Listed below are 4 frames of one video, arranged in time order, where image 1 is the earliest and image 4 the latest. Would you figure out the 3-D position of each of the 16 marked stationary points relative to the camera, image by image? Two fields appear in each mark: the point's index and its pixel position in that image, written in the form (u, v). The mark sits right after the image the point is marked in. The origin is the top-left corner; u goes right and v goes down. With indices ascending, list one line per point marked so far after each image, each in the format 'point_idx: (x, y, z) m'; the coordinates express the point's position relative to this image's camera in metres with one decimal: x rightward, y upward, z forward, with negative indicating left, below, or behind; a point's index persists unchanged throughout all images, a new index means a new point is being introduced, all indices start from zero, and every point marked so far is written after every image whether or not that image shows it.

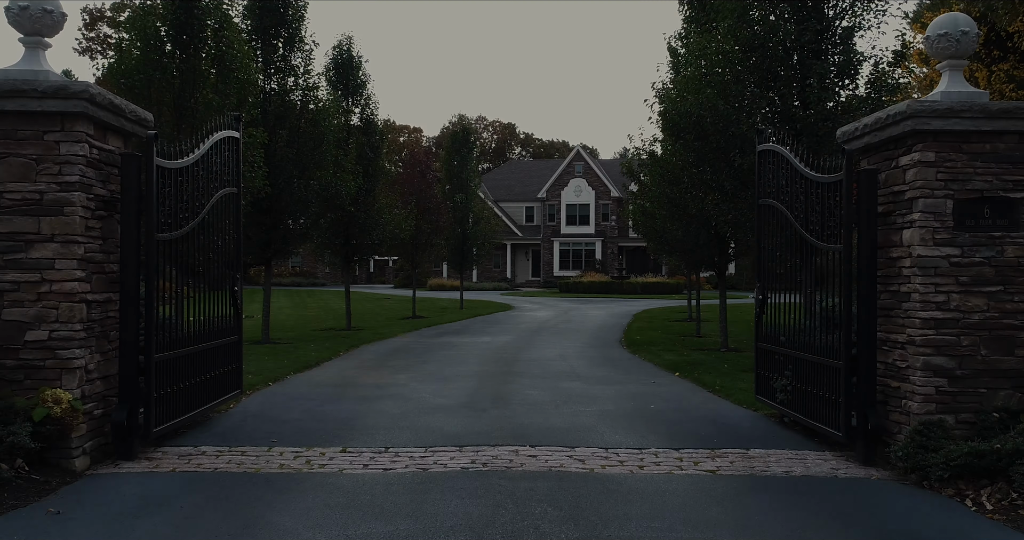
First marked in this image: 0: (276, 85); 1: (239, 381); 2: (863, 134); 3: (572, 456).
0: (-5.8, +4.5, +17.2) m
1: (-3.3, -1.4, +8.5) m
2: (+3.2, +1.2, +6.3) m
3: (+0.5, -1.6, +6.1) m
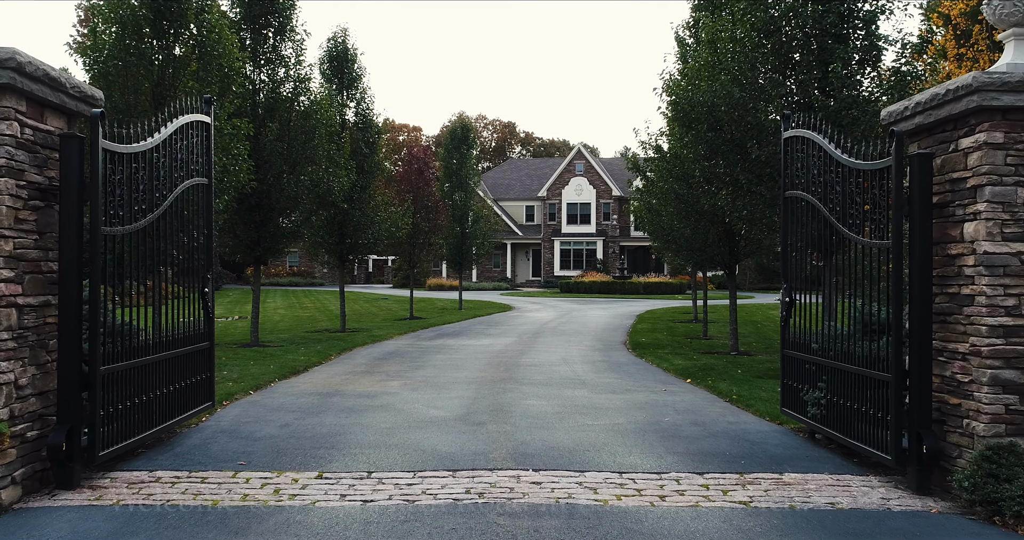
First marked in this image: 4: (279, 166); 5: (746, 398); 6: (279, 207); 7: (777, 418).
0: (-5.8, +4.5, +16.4) m
1: (-3.3, -1.4, +7.7) m
2: (+3.2, +1.2, +5.5) m
3: (+0.5, -1.6, +5.3) m
4: (-5.3, +2.4, +16.0) m
5: (+3.1, -1.7, +9.4) m
6: (-5.4, +1.5, +16.2) m
7: (+3.1, -1.7, +8.1) m
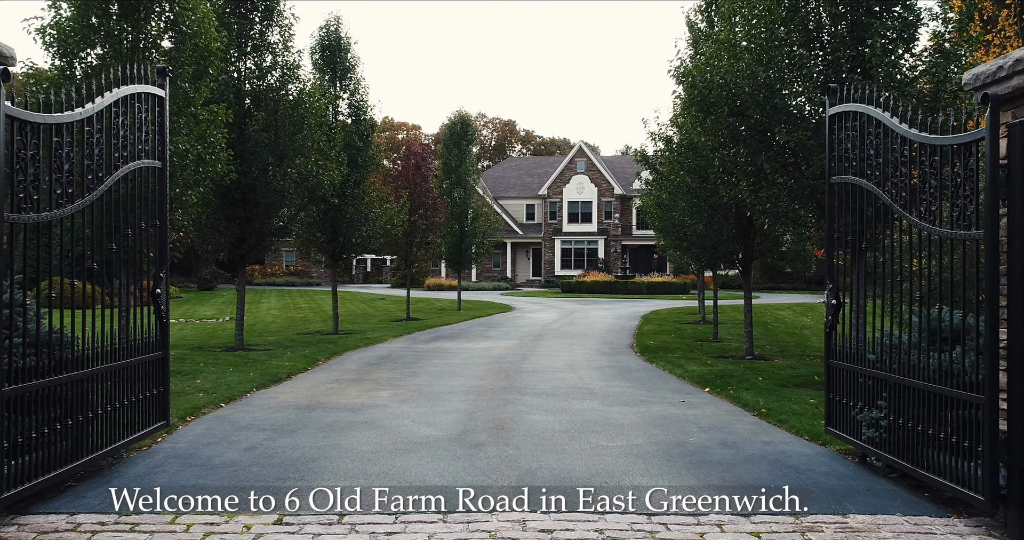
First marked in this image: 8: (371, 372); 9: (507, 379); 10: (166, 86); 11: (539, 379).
0: (-5.7, +4.6, +15.4) m
1: (-3.3, -1.3, +6.7) m
2: (+3.2, +1.3, +4.5) m
3: (+0.6, -1.6, +4.3) m
4: (-5.3, +2.4, +15.0) m
5: (+3.2, -1.7, +8.4) m
6: (-5.4, +1.5, +15.2) m
7: (+3.1, -1.7, +7.0) m
8: (-2.5, -1.8, +12.3) m
9: (-0.1, -1.8, +11.3) m
10: (-3.2, +1.7, +6.5) m
11: (+0.4, -1.8, +11.5) m
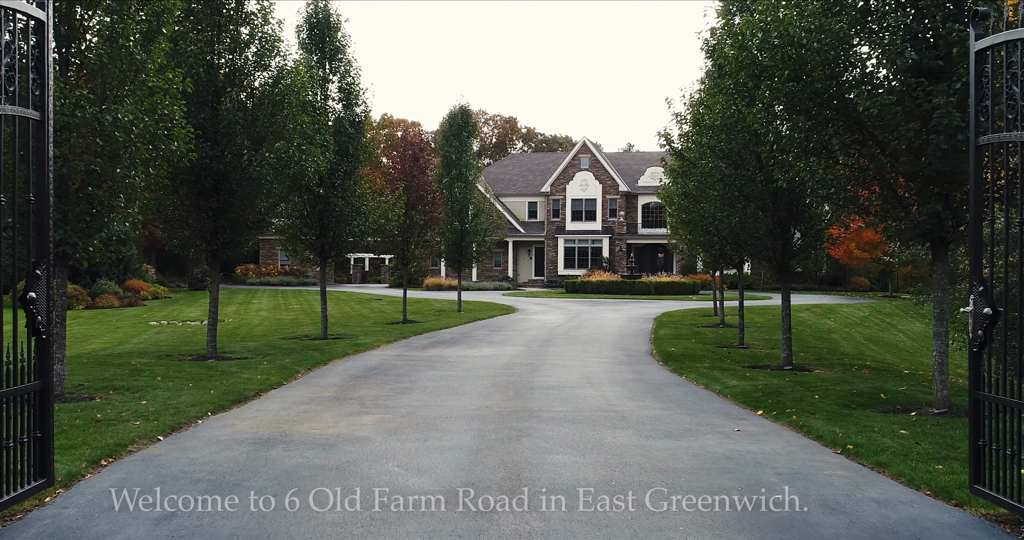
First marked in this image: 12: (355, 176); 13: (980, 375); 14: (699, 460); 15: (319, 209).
0: (-5.6, +4.6, +13.5) m
1: (-3.2, -1.3, +4.8) m
2: (+3.4, +1.3, +2.6) m
3: (+0.7, -1.6, +2.5) m
4: (-5.2, +2.4, +13.1) m
5: (+3.3, -1.7, +6.5) m
6: (-5.2, +1.5, +13.3) m
7: (+3.2, -1.7, +5.2) m
8: (-2.3, -1.8, +10.4) m
9: (+0.1, -1.7, +9.5) m
10: (-3.1, +1.8, +4.6) m
11: (+0.6, -1.7, +9.6) m
12: (-4.2, +2.5, +18.4) m
13: (+3.1, -0.7, +4.7) m
14: (+1.7, -1.7, +6.2) m
15: (-5.0, +1.6, +18.2) m
